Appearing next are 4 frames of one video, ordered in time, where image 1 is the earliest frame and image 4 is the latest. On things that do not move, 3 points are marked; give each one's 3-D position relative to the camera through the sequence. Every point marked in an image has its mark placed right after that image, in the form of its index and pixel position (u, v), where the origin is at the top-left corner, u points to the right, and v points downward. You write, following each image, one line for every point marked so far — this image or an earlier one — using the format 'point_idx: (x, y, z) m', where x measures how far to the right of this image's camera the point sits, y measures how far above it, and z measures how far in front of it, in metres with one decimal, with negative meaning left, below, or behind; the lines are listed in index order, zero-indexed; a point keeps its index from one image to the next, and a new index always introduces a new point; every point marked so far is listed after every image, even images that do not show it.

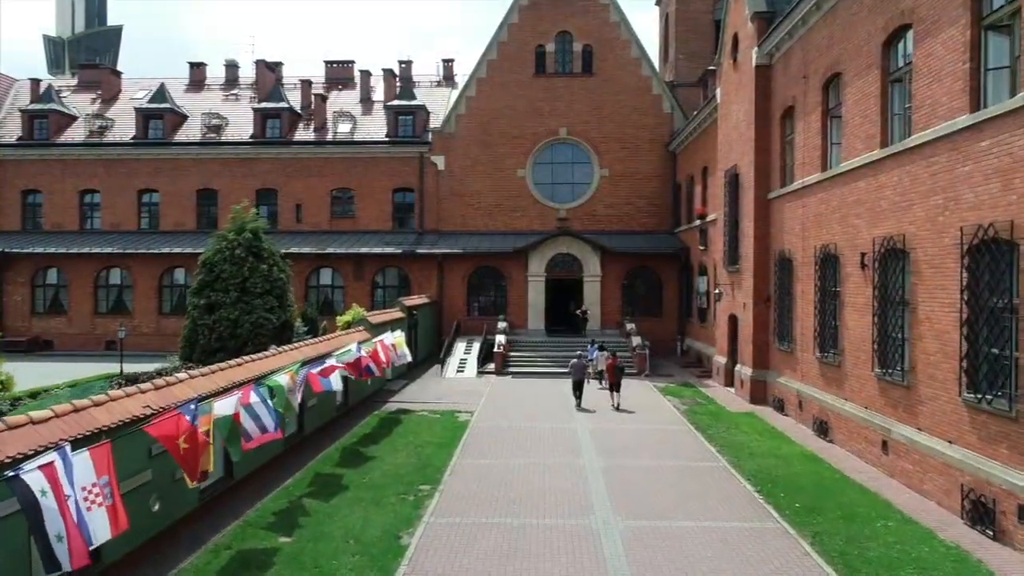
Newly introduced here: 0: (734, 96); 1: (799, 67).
0: (+6.4, +5.5, +19.9) m
1: (+6.6, +5.1, +15.9) m
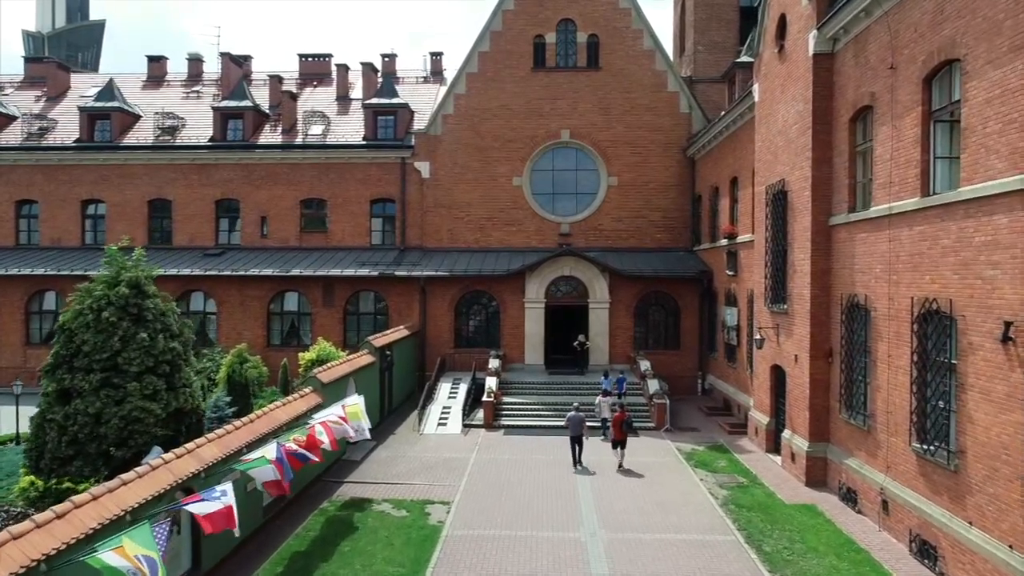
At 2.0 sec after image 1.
0: (+6.2, +4.5, +16.0) m
1: (+6.4, +4.1, +12.0) m
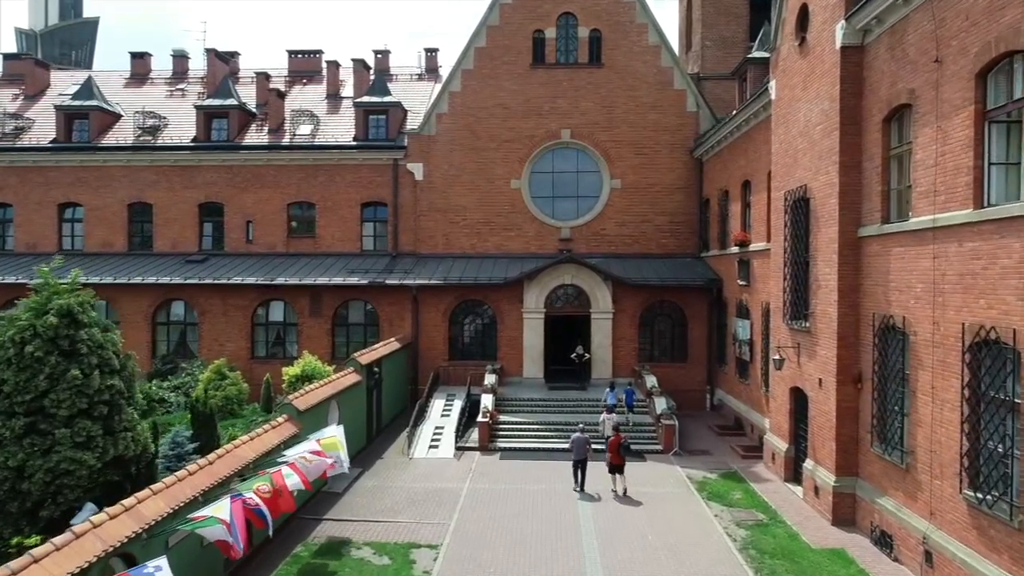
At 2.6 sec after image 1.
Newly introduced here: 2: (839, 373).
0: (+6.1, +4.2, +14.6) m
1: (+6.3, +3.7, +10.6) m
2: (+6.1, -1.6, +12.7) m
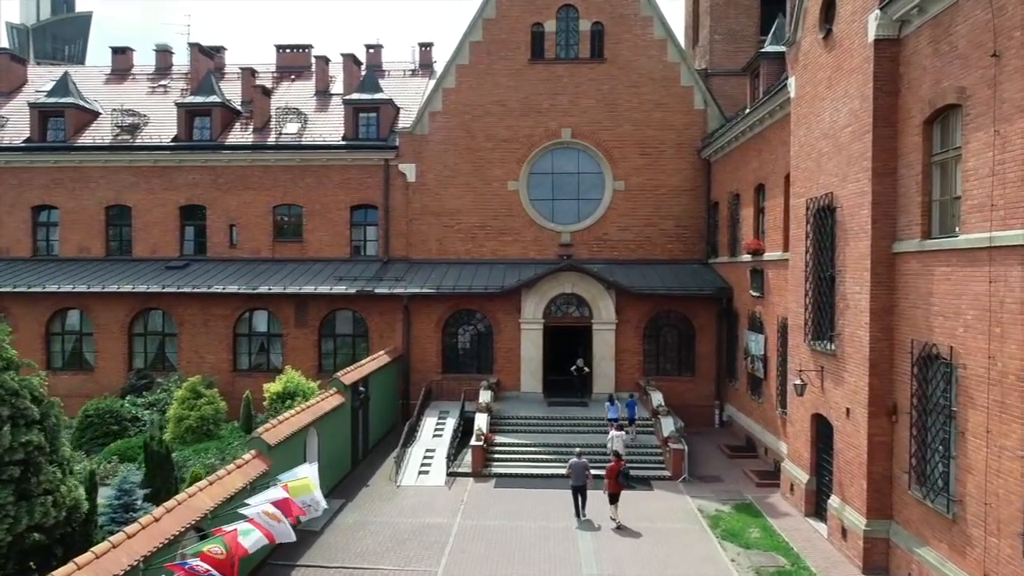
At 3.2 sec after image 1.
0: (+6.0, +3.8, +13.2) m
1: (+6.2, +3.4, +9.3) m
2: (+6.0, -1.9, +11.4) m
